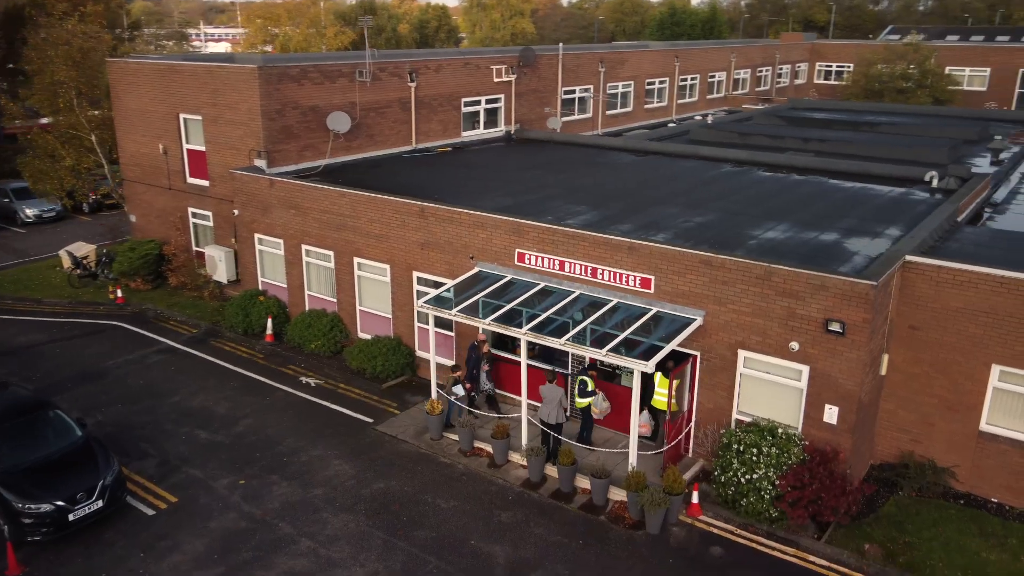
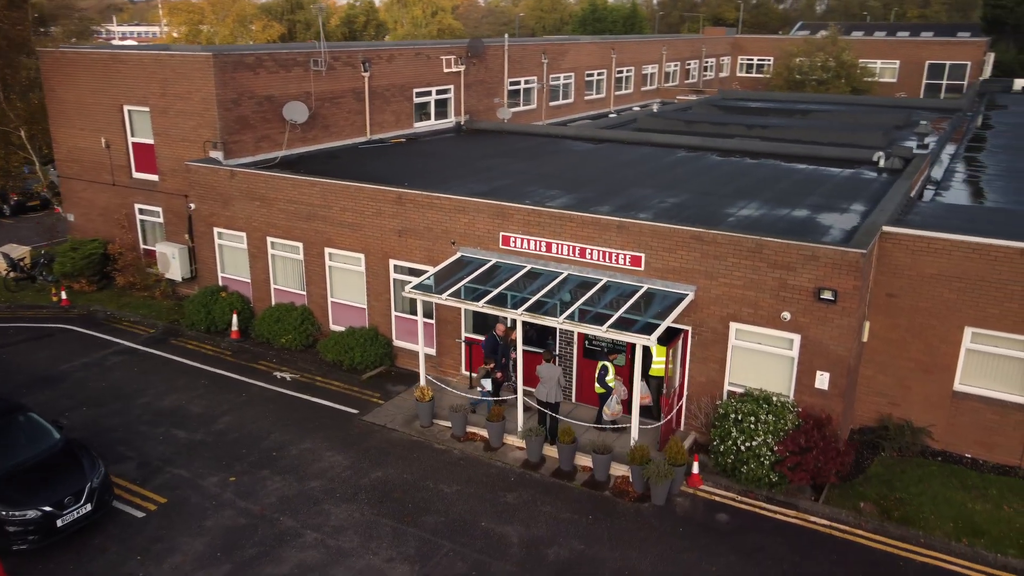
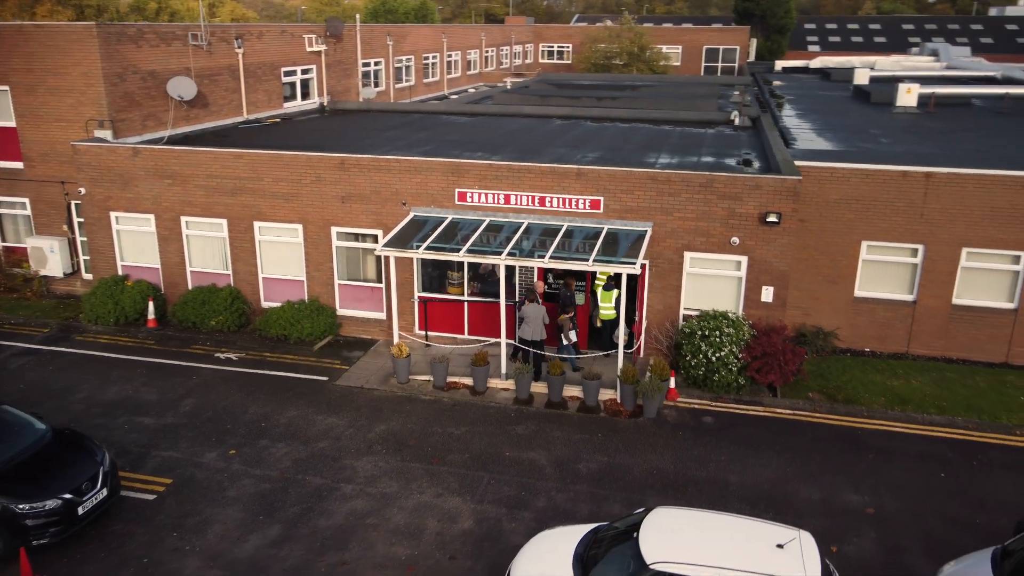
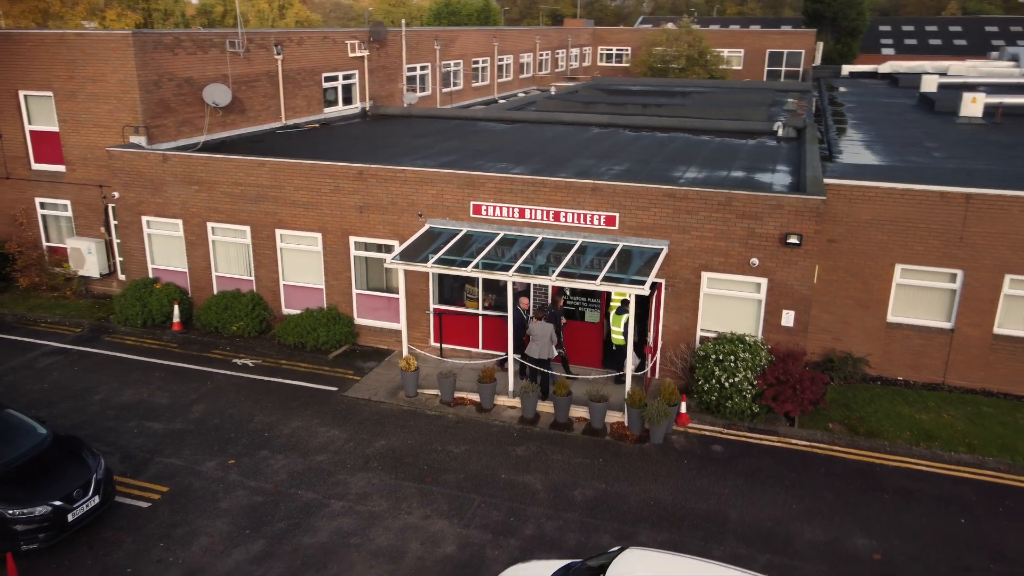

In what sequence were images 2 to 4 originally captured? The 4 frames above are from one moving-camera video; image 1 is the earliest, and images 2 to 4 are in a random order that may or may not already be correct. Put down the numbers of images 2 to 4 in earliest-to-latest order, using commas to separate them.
2, 4, 3
